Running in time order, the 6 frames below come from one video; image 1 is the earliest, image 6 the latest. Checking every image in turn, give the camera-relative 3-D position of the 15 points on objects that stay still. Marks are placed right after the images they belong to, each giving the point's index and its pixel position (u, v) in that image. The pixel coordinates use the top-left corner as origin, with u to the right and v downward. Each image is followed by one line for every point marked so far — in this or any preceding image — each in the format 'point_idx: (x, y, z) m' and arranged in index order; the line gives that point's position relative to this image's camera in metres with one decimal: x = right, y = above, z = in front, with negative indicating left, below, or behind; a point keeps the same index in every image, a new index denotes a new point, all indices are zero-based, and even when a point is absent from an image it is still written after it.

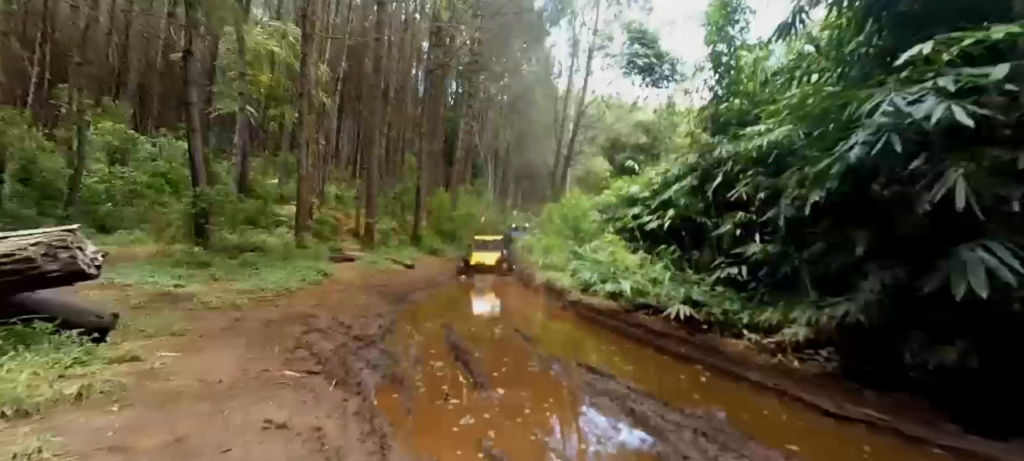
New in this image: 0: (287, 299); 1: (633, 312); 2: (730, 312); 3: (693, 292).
0: (-4.0, -1.2, +8.0) m
1: (+2.5, -1.7, +9.2) m
2: (+3.8, -1.5, +7.9) m
3: (+3.5, -1.3, +8.7) m
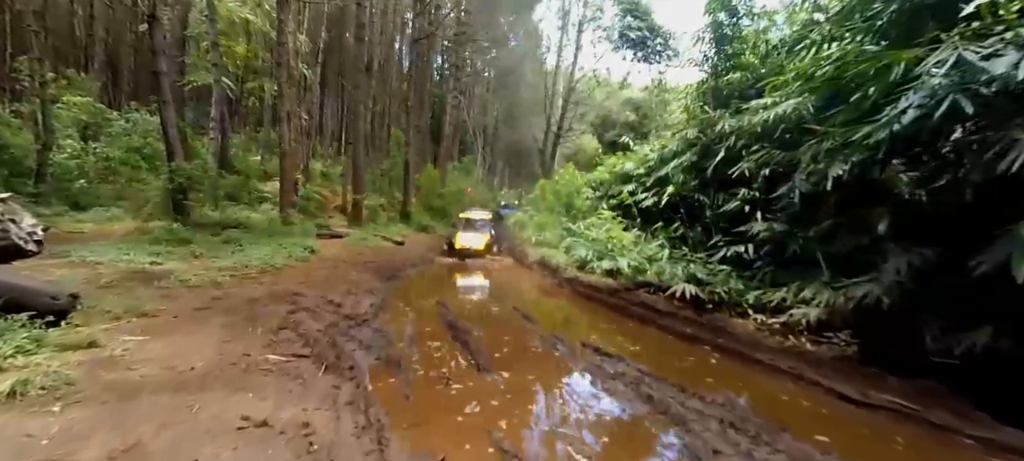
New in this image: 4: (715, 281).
0: (-4.1, -0.8, +7.5) m
1: (+2.4, -1.2, +8.9) m
2: (+3.8, -1.0, +7.6) m
3: (+3.5, -0.8, +8.4) m
4: (+3.8, -1.0, +8.0) m
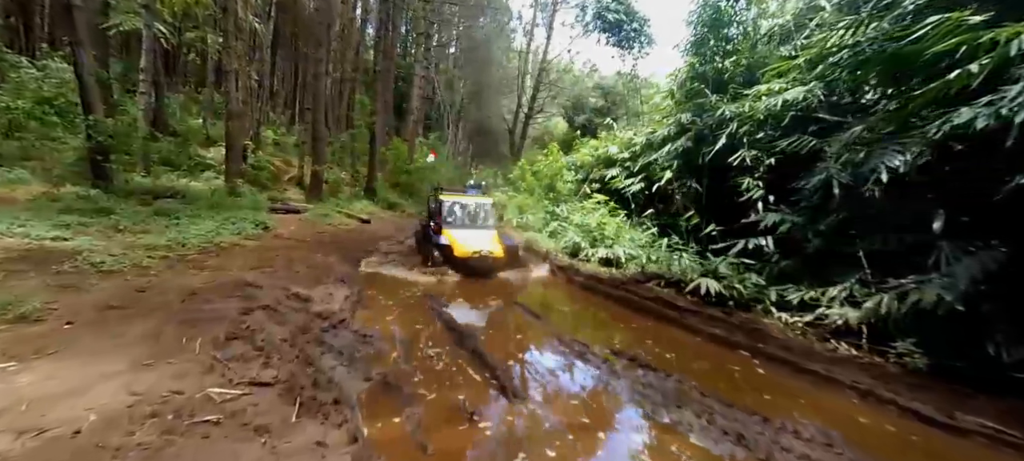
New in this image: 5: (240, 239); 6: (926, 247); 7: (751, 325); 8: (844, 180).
0: (-4.0, -0.4, +6.0) m
1: (+2.3, -0.9, +8.0) m
2: (+3.8, -0.9, +6.8) m
3: (+3.4, -0.6, +7.6) m
4: (+3.7, -0.8, +7.2) m
5: (-4.7, -0.1, +7.7) m
6: (+5.2, -0.2, +5.6) m
7: (+3.2, -1.3, +6.1) m
8: (+4.5, +0.7, +6.1) m
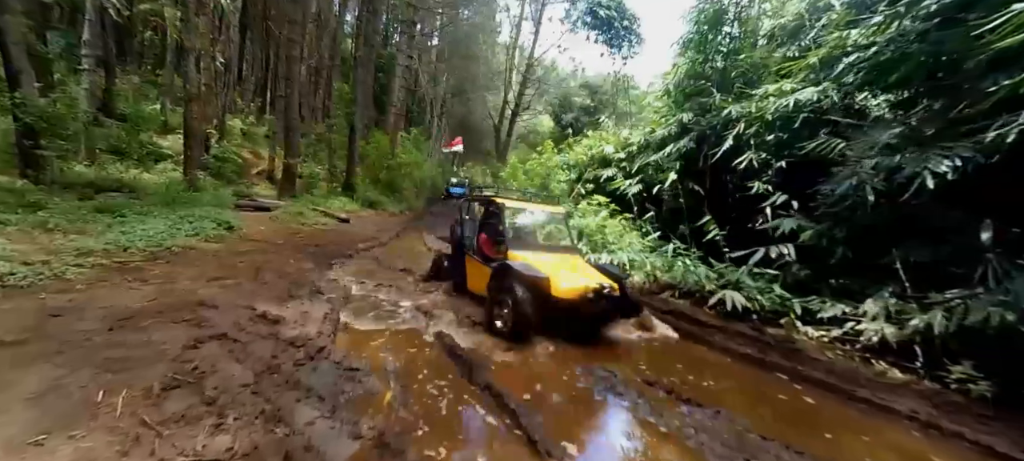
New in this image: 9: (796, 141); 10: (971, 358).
0: (-3.9, -0.4, +5.0) m
1: (+2.3, -1.0, +7.3) m
2: (+3.9, -1.0, +6.2) m
3: (+3.4, -0.7, +7.0) m
4: (+3.8, -0.9, +6.6) m
5: (-4.7, -0.2, +6.7) m
6: (+5.3, -0.3, +5.1) m
7: (+3.3, -1.4, +5.4) m
8: (+4.6, +0.6, +5.5) m
9: (+4.8, +1.5, +7.4) m
10: (+4.7, -1.3, +4.7) m
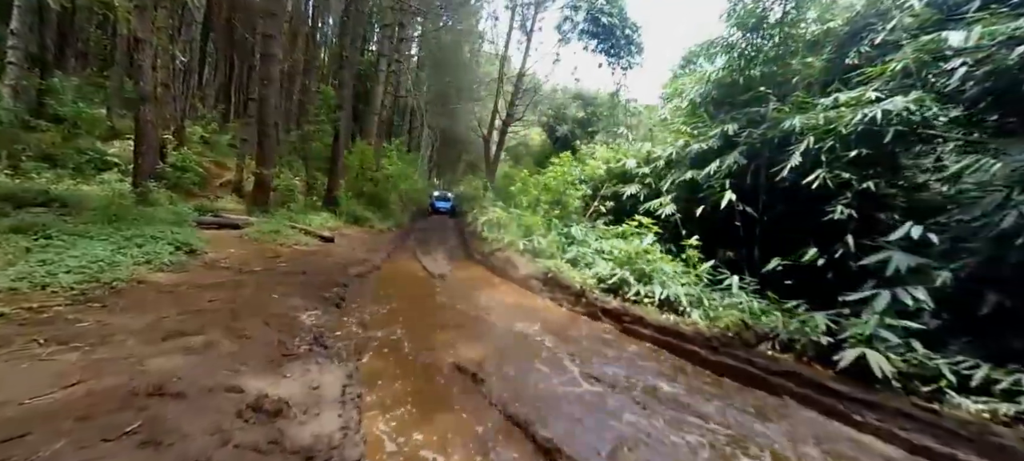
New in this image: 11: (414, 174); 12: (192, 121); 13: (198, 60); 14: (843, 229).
0: (-3.2, -0.7, +3.5) m
1: (+2.8, -1.4, +6.2) m
2: (+4.4, -1.3, +5.3) m
3: (+3.9, -1.0, +6.0) m
4: (+4.3, -1.2, +5.6) m
5: (-4.2, -0.5, +5.1) m
6: (+5.9, -0.6, +4.2) m
7: (+3.9, -1.7, +4.4) m
8: (+5.2, +0.3, +4.6) m
9: (+5.3, +1.1, +6.5) m
10: (+5.4, -1.6, +3.7) m
11: (-4.5, +2.5, +20.0) m
12: (-13.6, +4.6, +18.9) m
13: (-13.2, +7.2, +18.8) m
14: (+5.1, 0.0, +6.9) m
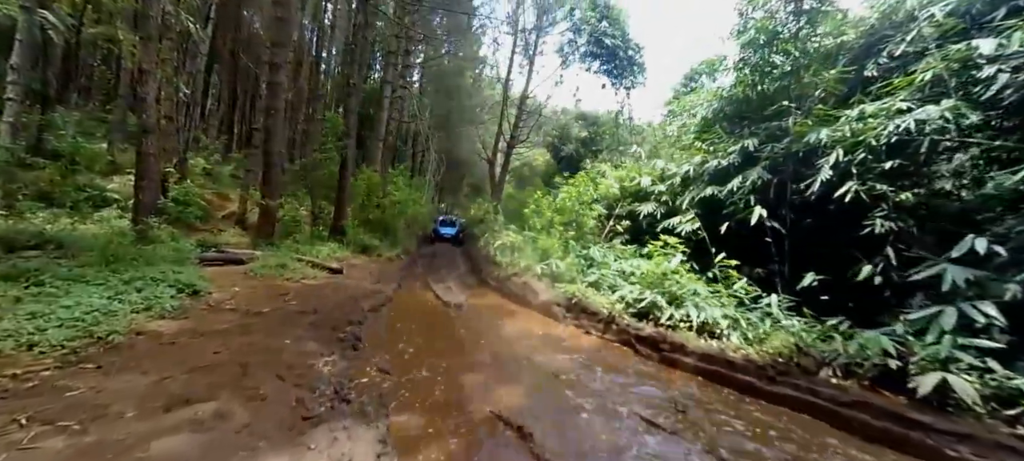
0: (-2.9, -1.1, +3.1) m
1: (+3.2, -1.6, +5.8) m
2: (+4.8, -1.4, +4.8) m
3: (+4.3, -1.3, +5.6) m
4: (+4.7, -1.4, +5.2) m
5: (-3.8, -0.9, +4.7) m
6: (+6.3, -0.7, +3.8) m
7: (+4.3, -1.8, +3.9) m
8: (+5.6, +0.2, +4.2) m
9: (+5.6, +0.9, +6.2) m
10: (+5.8, -1.7, +3.3) m
11: (-4.2, +1.3, +19.7) m
12: (-13.4, +3.2, +18.7) m
13: (-13.1, +5.8, +18.7) m
14: (+5.4, -0.2, +6.5) m
